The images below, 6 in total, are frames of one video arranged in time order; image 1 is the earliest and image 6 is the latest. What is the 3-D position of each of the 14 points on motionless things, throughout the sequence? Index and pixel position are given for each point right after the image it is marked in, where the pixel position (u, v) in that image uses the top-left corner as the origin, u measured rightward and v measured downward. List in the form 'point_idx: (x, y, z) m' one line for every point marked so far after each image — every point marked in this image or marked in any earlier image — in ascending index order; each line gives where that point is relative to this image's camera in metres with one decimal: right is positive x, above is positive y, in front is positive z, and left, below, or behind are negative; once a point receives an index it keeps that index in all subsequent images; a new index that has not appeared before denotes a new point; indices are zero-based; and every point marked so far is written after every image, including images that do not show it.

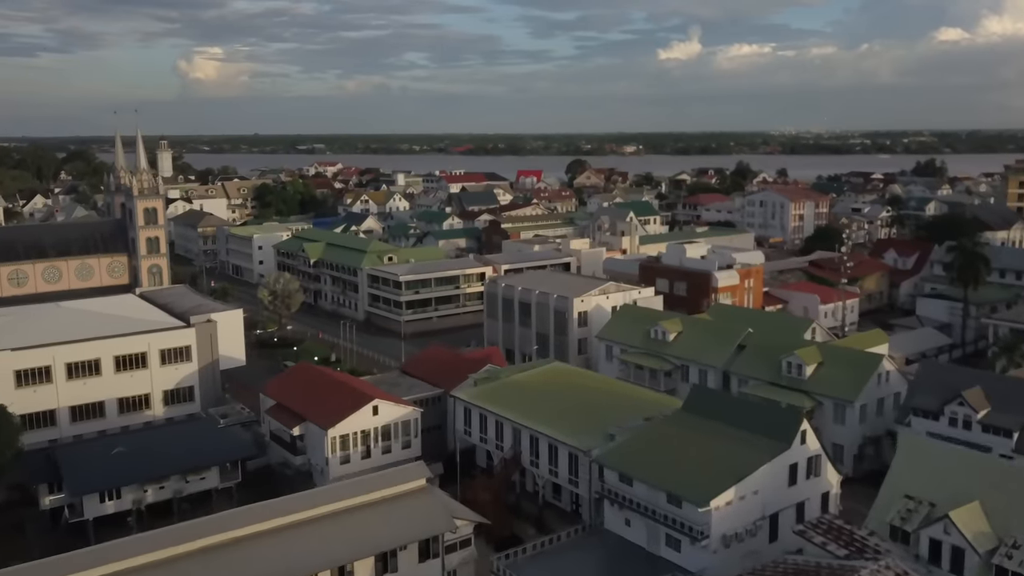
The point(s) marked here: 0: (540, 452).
0: (+0.6, -3.7, +18.1) m
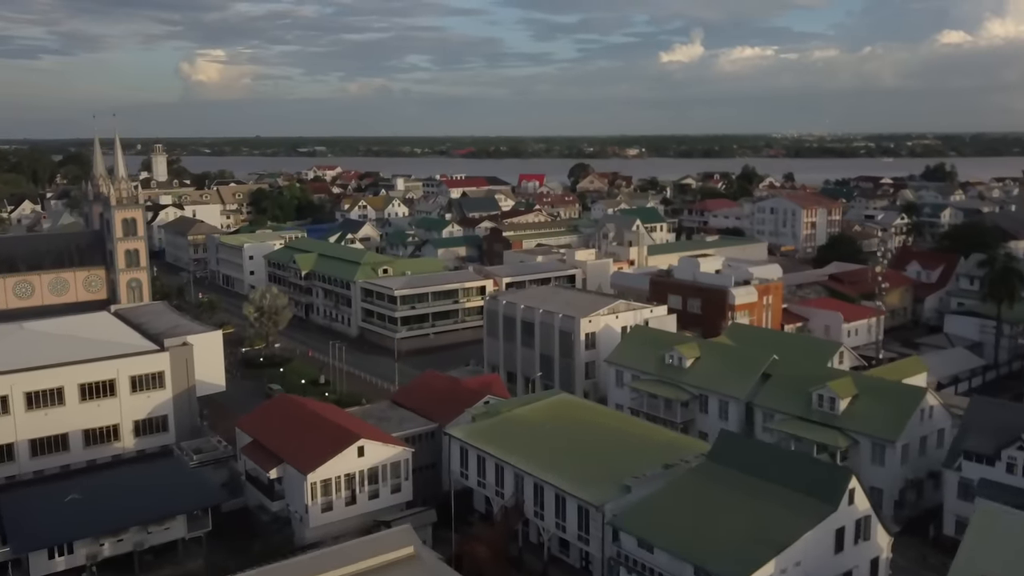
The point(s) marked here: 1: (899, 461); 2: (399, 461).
0: (+0.7, -4.3, +16.1) m
1: (+8.7, -3.9, +18.0) m
2: (-2.6, -4.0, +18.3) m
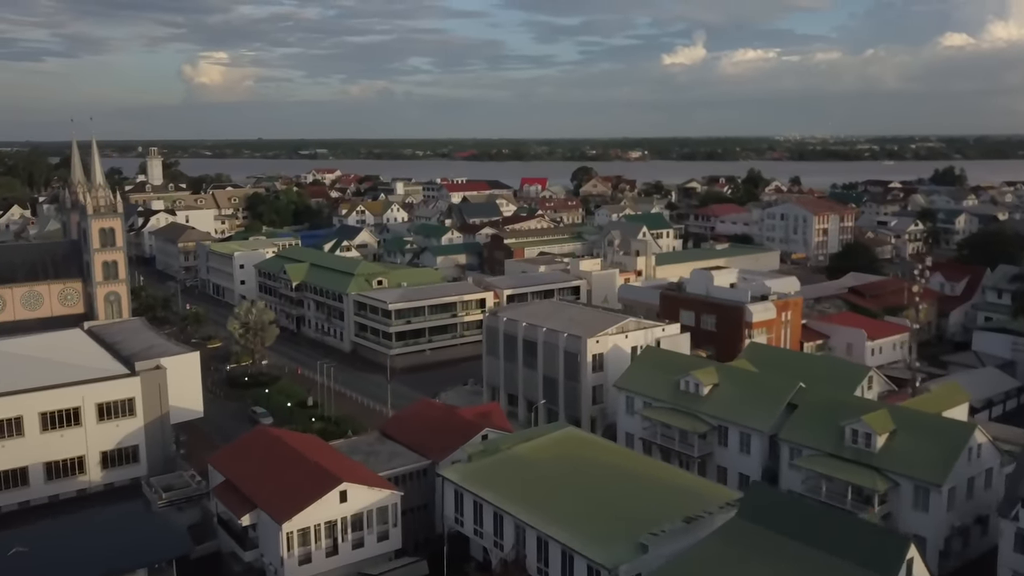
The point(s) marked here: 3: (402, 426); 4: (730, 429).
0: (+0.7, -4.8, +14.2) m
1: (+8.7, -4.4, +16.1) m
2: (-2.6, -4.4, +16.4) m
3: (-2.7, -3.4, +19.7) m
4: (+5.3, -3.4, +19.6) m
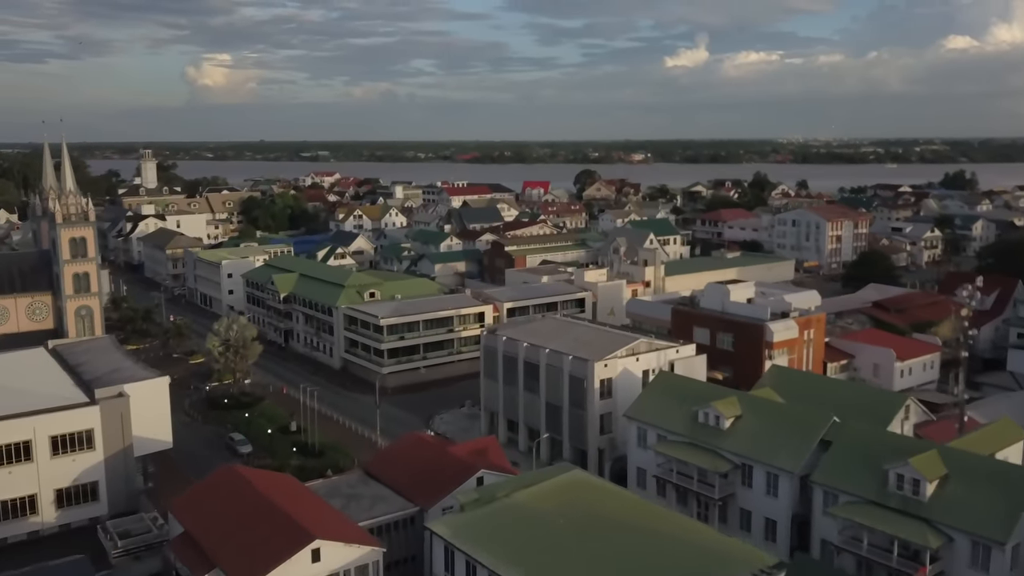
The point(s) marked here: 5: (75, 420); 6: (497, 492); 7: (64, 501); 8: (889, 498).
0: (+0.6, -5.3, +12.1) m
1: (+8.7, -4.9, +14.0) m
2: (-2.6, -4.9, +14.3) m
3: (-2.7, -3.8, +17.6) m
4: (+5.3, -3.9, +17.5) m
5: (-10.3, -3.1, +18.9) m
6: (-0.3, -3.9, +15.4) m
7: (-10.6, -5.0, +18.9) m
8: (+7.3, -4.0, +15.4) m
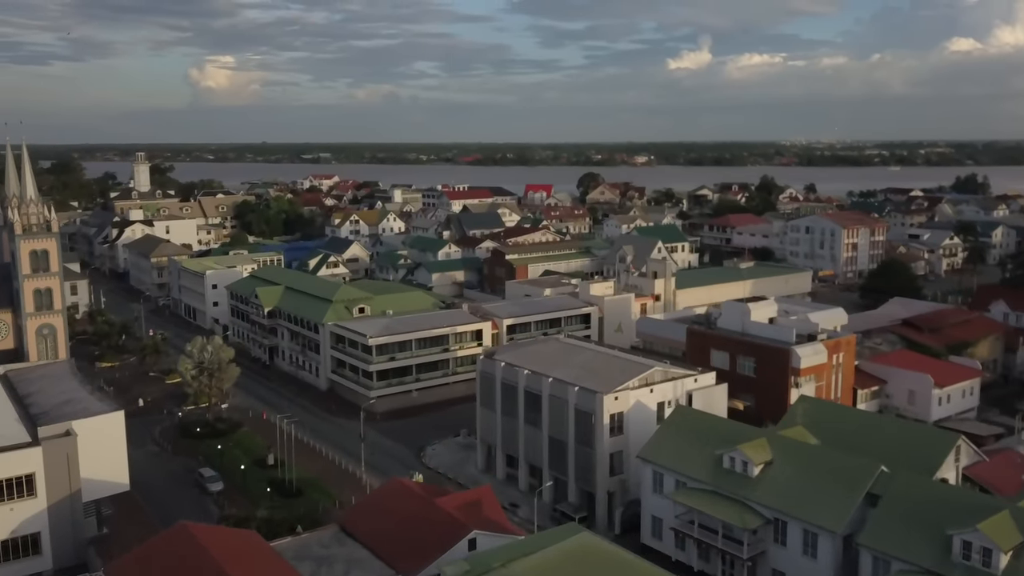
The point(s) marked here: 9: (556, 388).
0: (+0.6, -5.8, +9.8) m
1: (+8.6, -5.4, +11.7) m
2: (-2.6, -5.4, +12.0) m
3: (-2.8, -4.4, +15.3) m
4: (+5.3, -4.5, +15.1) m
5: (-10.3, -3.6, +16.6) m
6: (-0.3, -4.4, +13.1) m
7: (-10.6, -5.5, +16.7) m
8: (+7.2, -4.6, +13.1) m
9: (+1.1, -2.5, +19.8) m
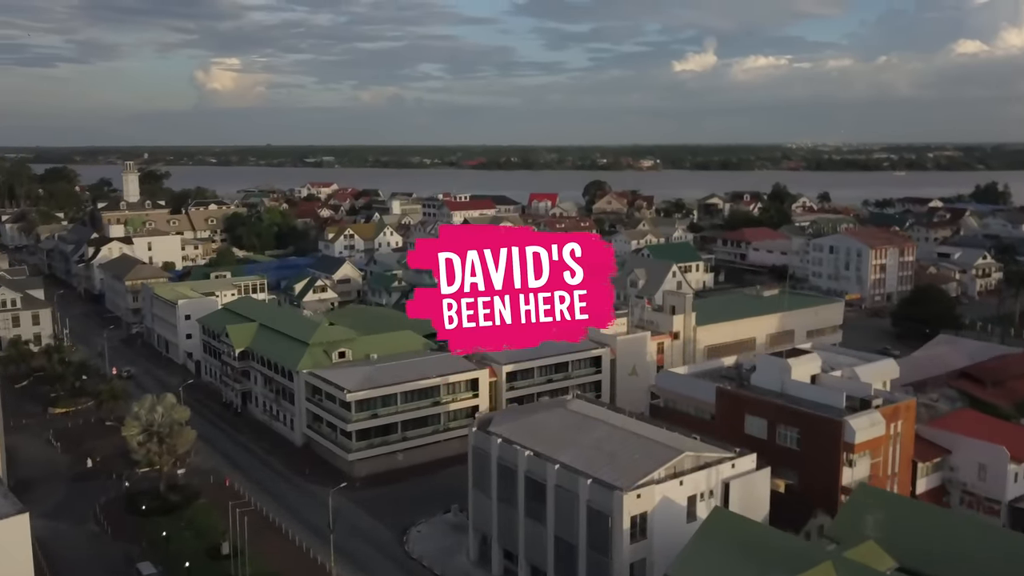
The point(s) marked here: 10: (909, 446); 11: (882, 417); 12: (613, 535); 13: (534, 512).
0: (+0.5, -7.1, +6.2) m
1: (+8.5, -6.8, +8.1) m
2: (-2.7, -6.8, +8.5) m
3: (-2.8, -5.7, +11.8) m
4: (+5.2, -5.8, +11.5) m
5: (-10.4, -5.0, +13.1) m
6: (-0.4, -5.8, +9.5) m
7: (-10.7, -6.9, +13.2) m
8: (+7.1, -5.9, +9.5) m
9: (+1.0, -3.8, +16.2) m
10: (+9.9, -3.9, +20.0) m
11: (+8.7, -3.0, +18.8) m
12: (+1.9, -4.7, +15.2) m
13: (+0.5, -4.8, +17.1) m
